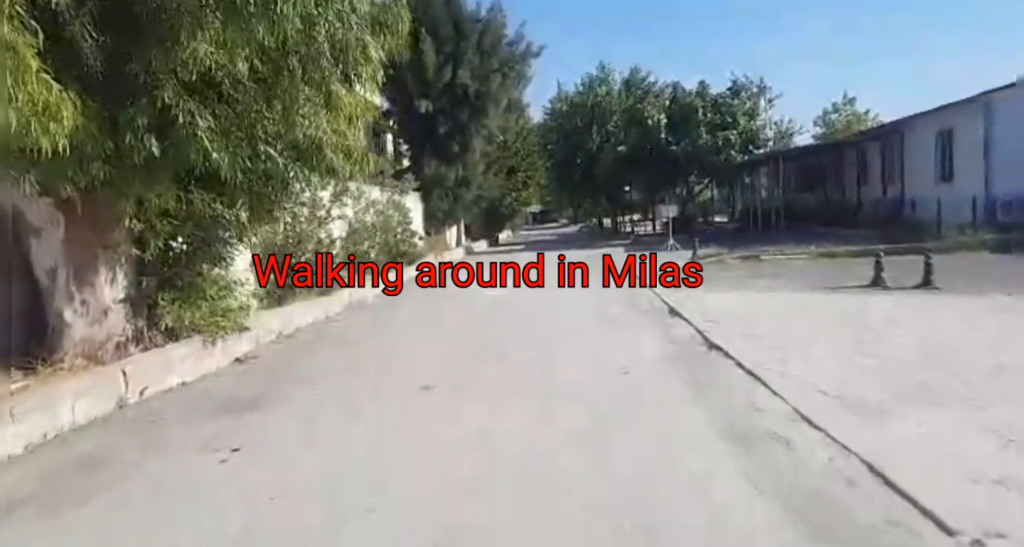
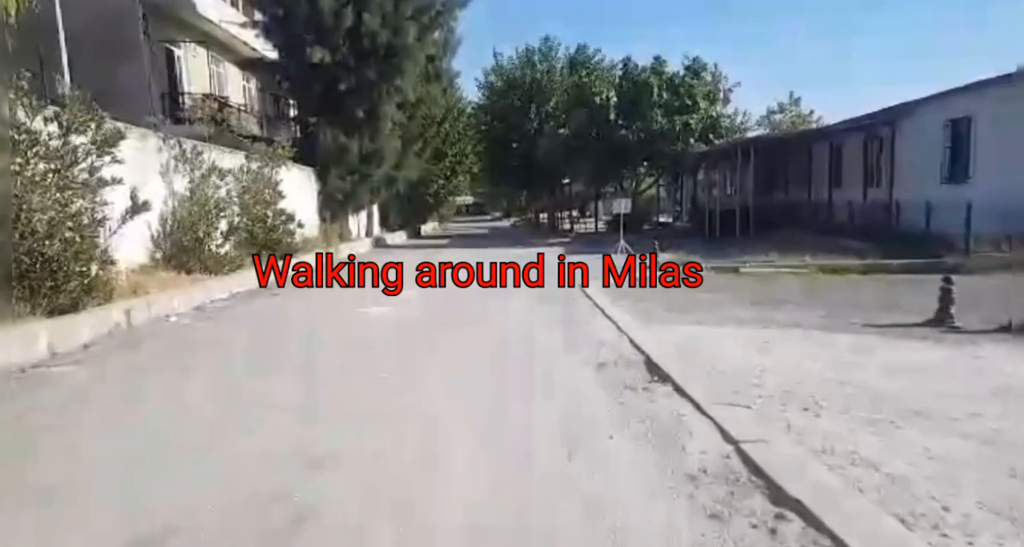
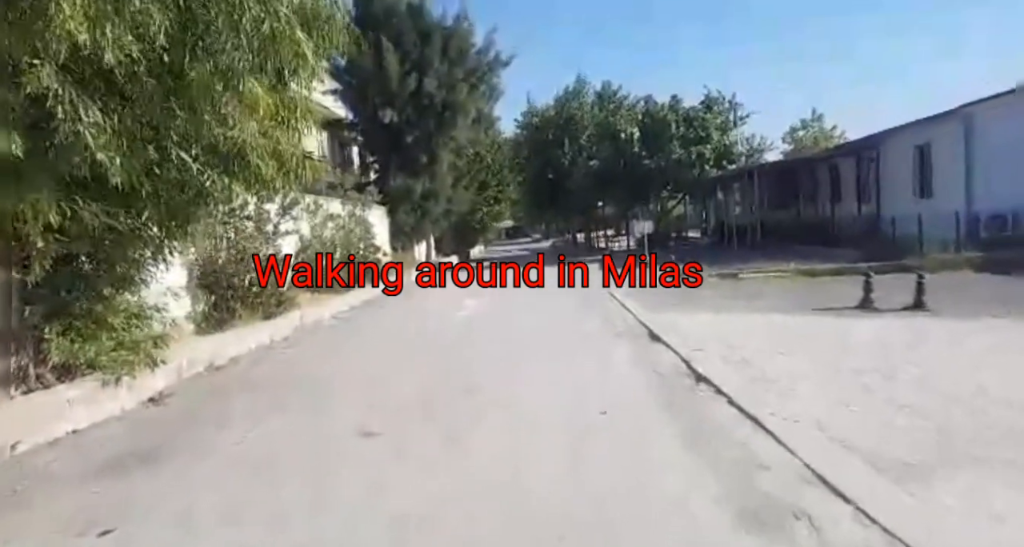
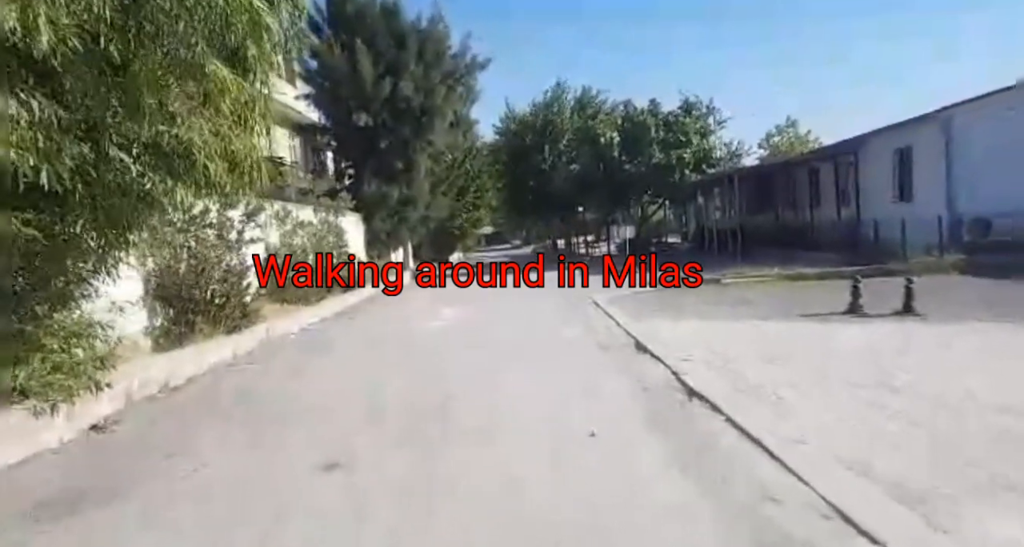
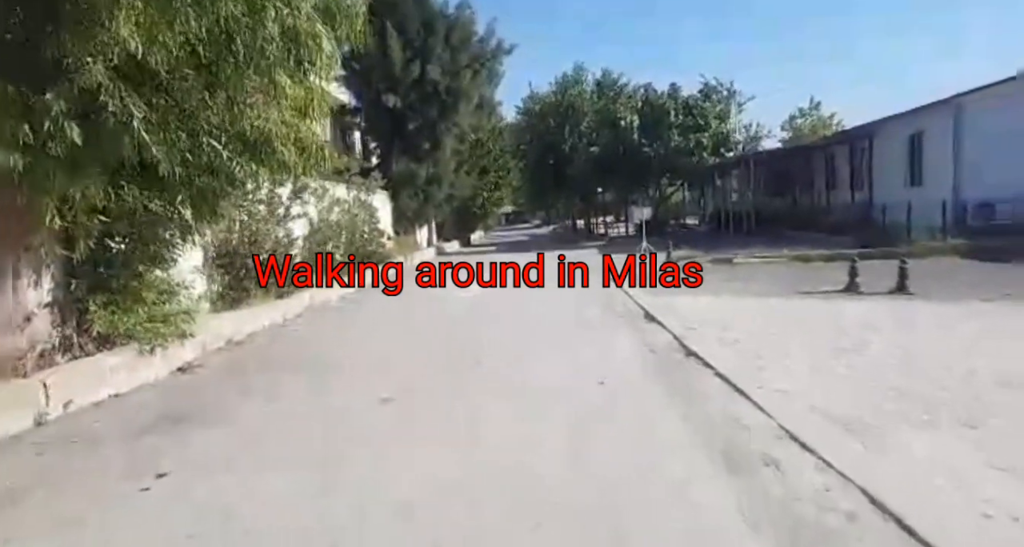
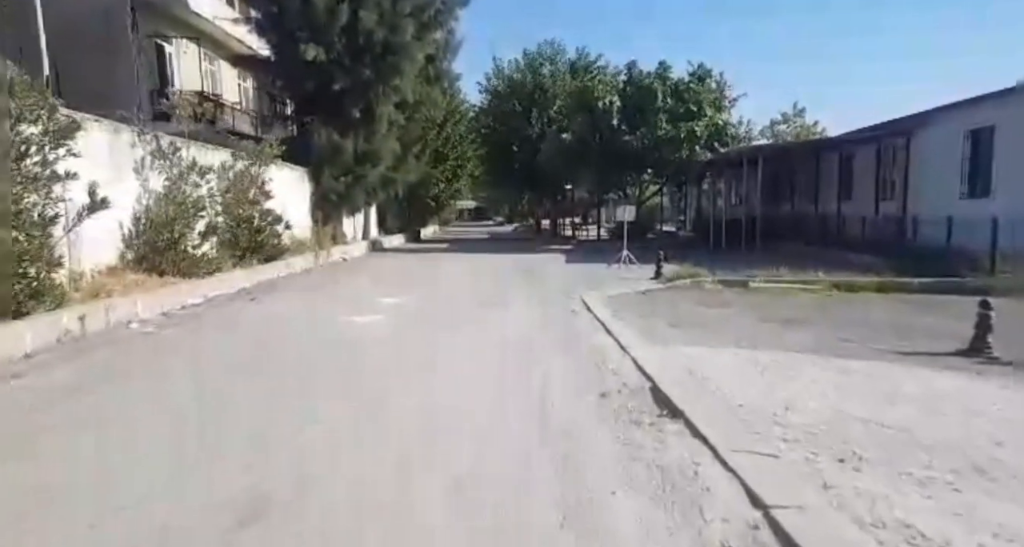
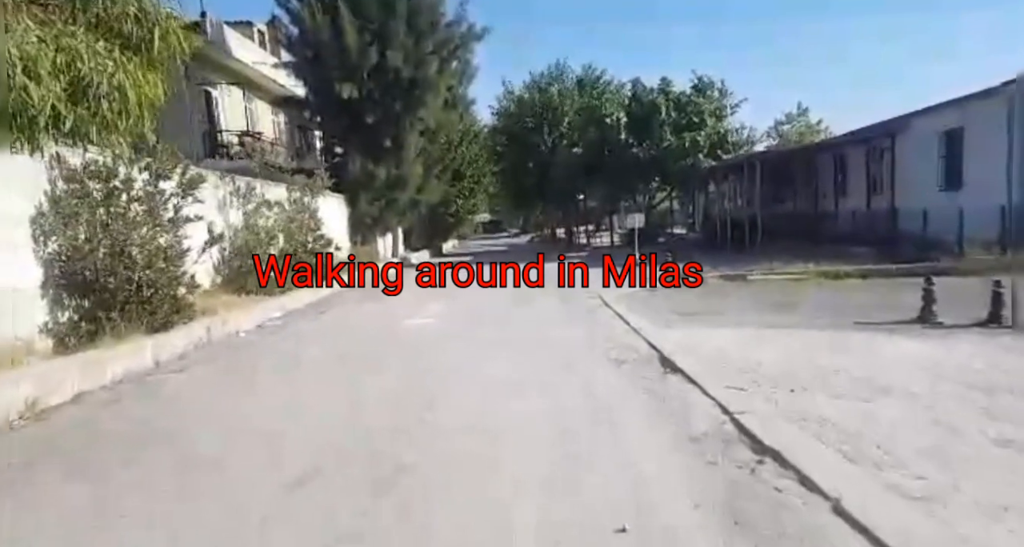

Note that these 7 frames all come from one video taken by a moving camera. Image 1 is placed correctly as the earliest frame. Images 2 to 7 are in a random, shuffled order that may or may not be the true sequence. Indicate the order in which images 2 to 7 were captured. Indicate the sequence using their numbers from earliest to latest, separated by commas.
5, 3, 4, 7, 2, 6
